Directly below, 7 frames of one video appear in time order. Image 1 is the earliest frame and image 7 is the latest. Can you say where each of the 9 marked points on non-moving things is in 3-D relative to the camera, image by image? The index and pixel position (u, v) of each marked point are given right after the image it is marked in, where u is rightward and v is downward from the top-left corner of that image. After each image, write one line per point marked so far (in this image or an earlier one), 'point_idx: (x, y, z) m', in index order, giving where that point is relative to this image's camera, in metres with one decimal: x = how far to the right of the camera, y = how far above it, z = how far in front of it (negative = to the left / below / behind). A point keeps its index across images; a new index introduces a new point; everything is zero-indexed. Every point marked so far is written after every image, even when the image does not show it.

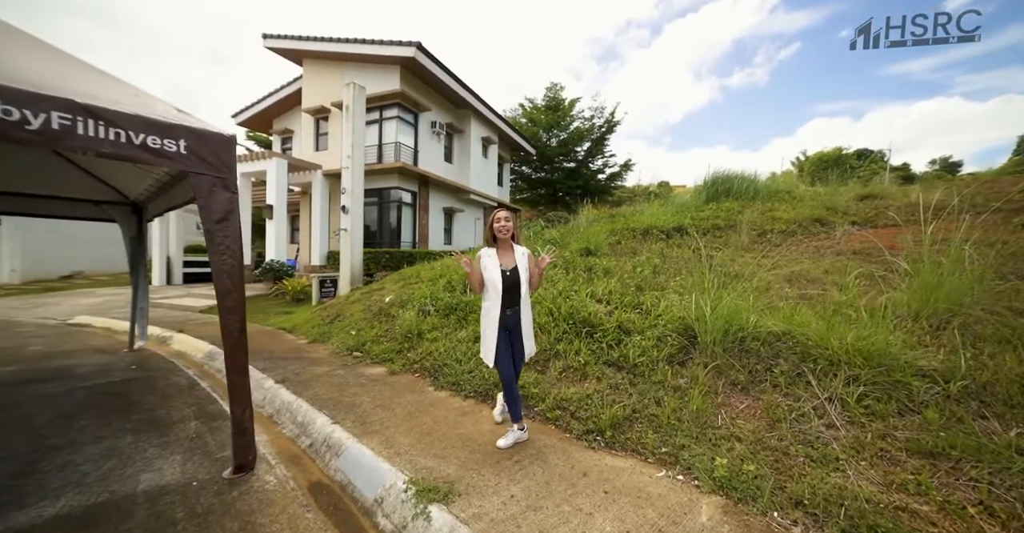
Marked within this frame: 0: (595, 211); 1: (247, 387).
0: (+2.2, +1.5, +10.0) m
1: (-1.6, -0.7, +2.2) m
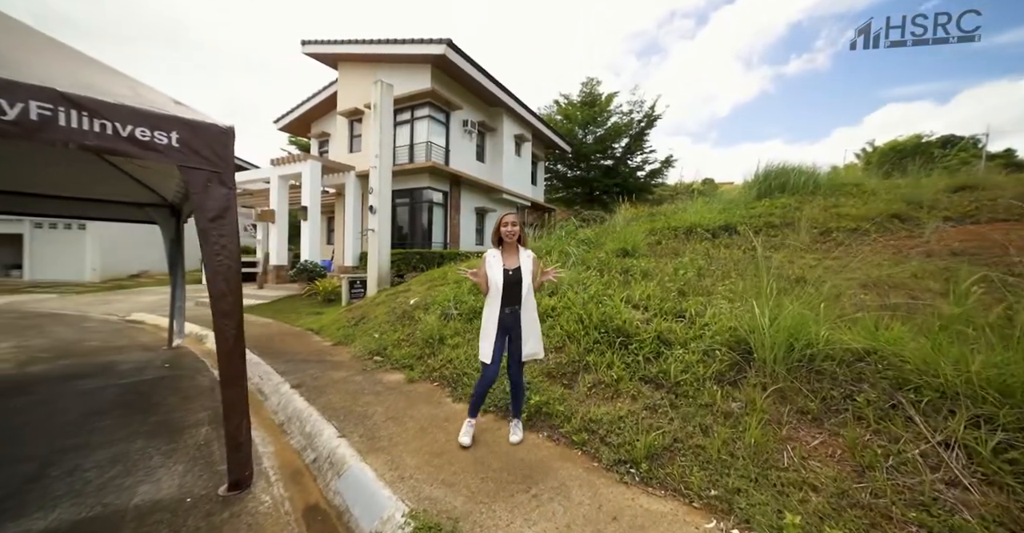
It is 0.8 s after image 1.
0: (+3.1, +1.4, +9.4) m
1: (-1.5, -0.7, +2.1) m
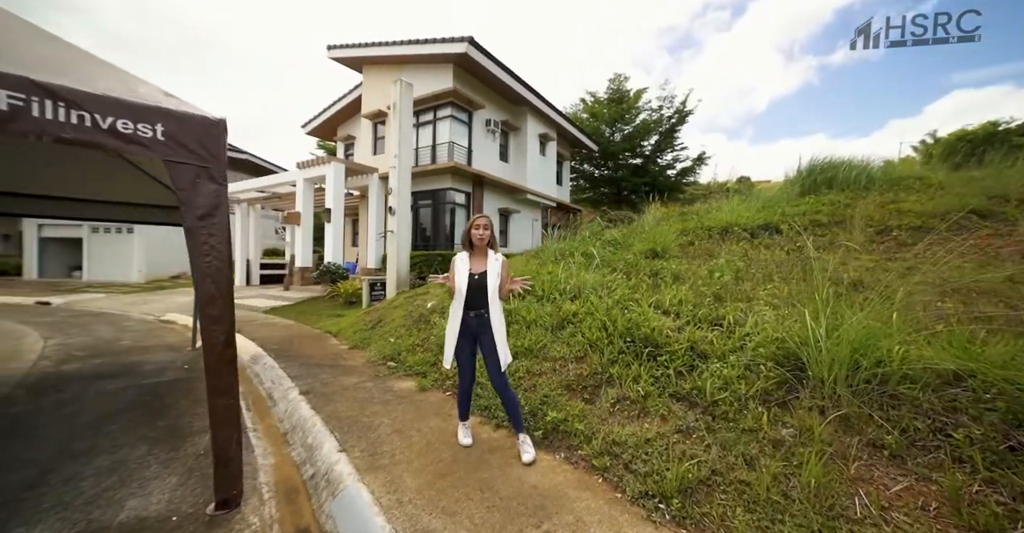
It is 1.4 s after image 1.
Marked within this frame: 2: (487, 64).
0: (+3.7, +1.4, +8.9) m
1: (-1.5, -0.8, +1.9) m
2: (-0.7, +5.5, +9.9) m
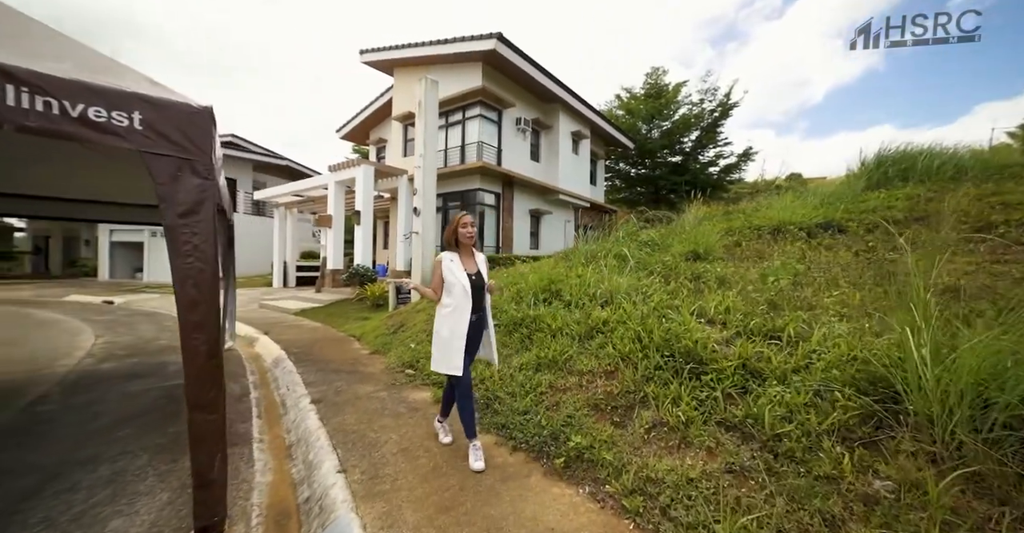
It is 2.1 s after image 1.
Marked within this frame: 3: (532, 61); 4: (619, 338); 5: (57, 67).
0: (+4.3, +1.3, +8.3) m
1: (-1.4, -0.8, +1.7) m
2: (+0.1, +5.5, +9.7) m
3: (+0.6, +5.8, +10.3) m
4: (+0.9, -0.6, +3.1) m
5: (-1.9, +0.8, +1.5) m
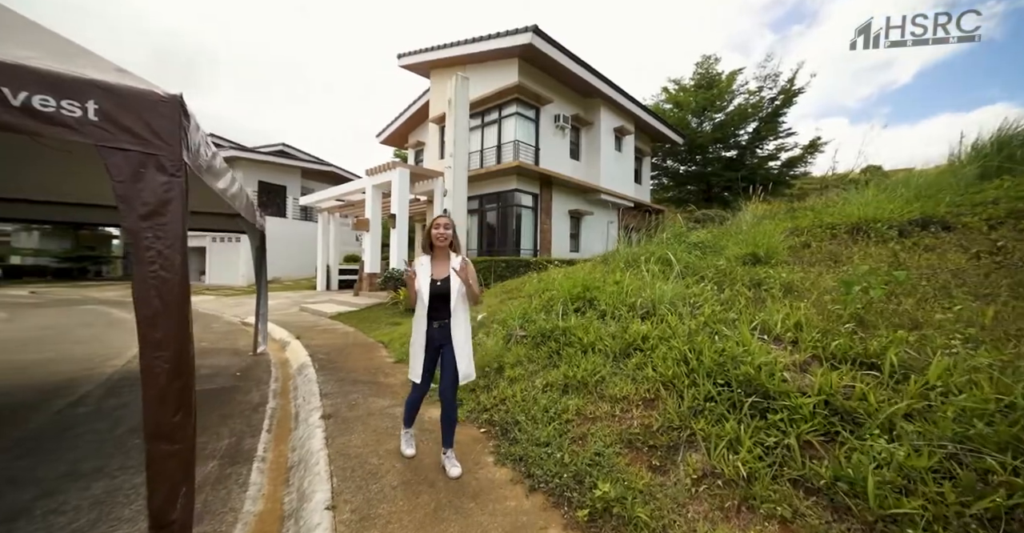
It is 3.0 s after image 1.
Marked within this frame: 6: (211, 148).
0: (+5.1, +1.2, +7.4) m
1: (-1.4, -0.8, +1.5) m
2: (+1.0, +5.4, +9.3) m
3: (+1.6, +5.7, +9.8) m
4: (+1.0, -0.7, +2.6) m
5: (-1.9, +0.8, +1.4) m
6: (-1.7, +0.7, +2.0) m
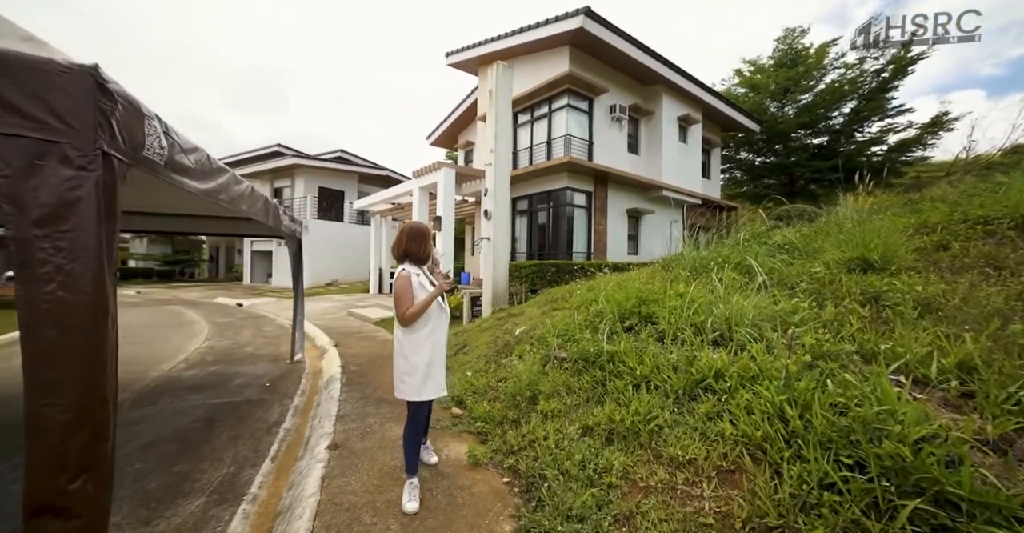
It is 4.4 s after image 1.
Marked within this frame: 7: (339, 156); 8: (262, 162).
0: (+5.9, +1.1, +6.0) m
1: (-1.4, -0.9, +1.2) m
2: (+2.2, +5.3, +8.5) m
3: (+2.8, +5.6, +8.9) m
4: (+1.2, -0.7, +1.9) m
5: (-1.9, +0.7, +1.1) m
6: (-1.6, +0.6, +1.7) m
7: (-8.3, +5.3, +17.6) m
8: (-11.6, +4.9, +16.9) m
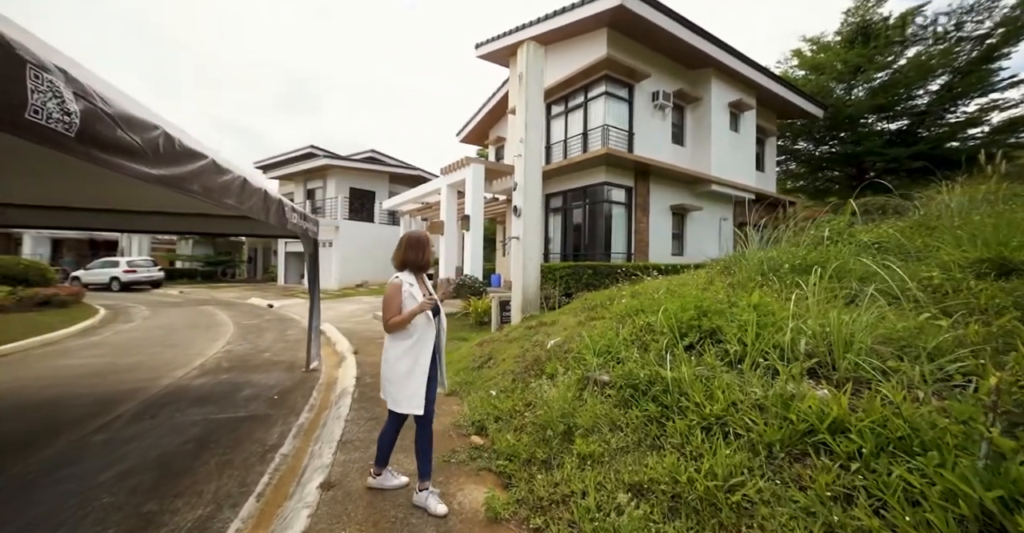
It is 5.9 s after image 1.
0: (+6.4, +1.1, +4.8) m
1: (-1.3, -0.9, +0.8) m
2: (+2.9, +5.2, +7.7) m
3: (+3.6, +5.6, +8.1) m
4: (+1.3, -0.8, +1.2) m
5: (-1.9, +0.7, +0.8) m
6: (-1.5, +0.6, +1.3) m
7: (-6.7, +5.2, +17.7) m
8: (-10.1, +4.9, +17.3) m
